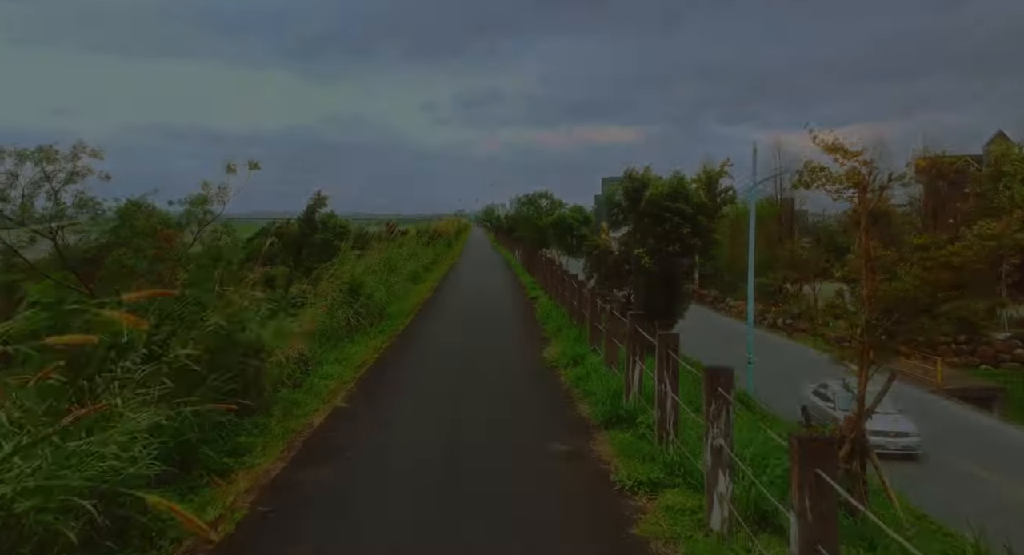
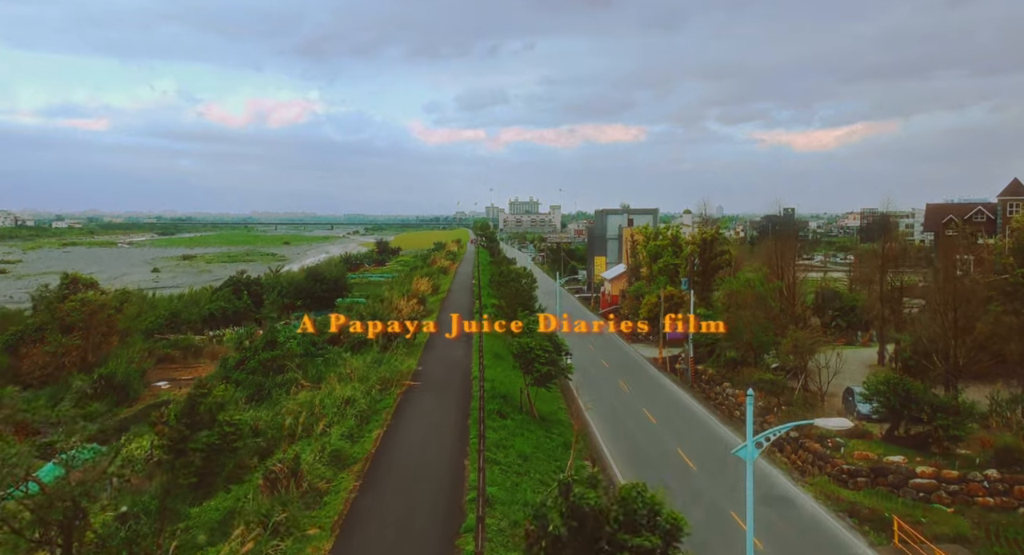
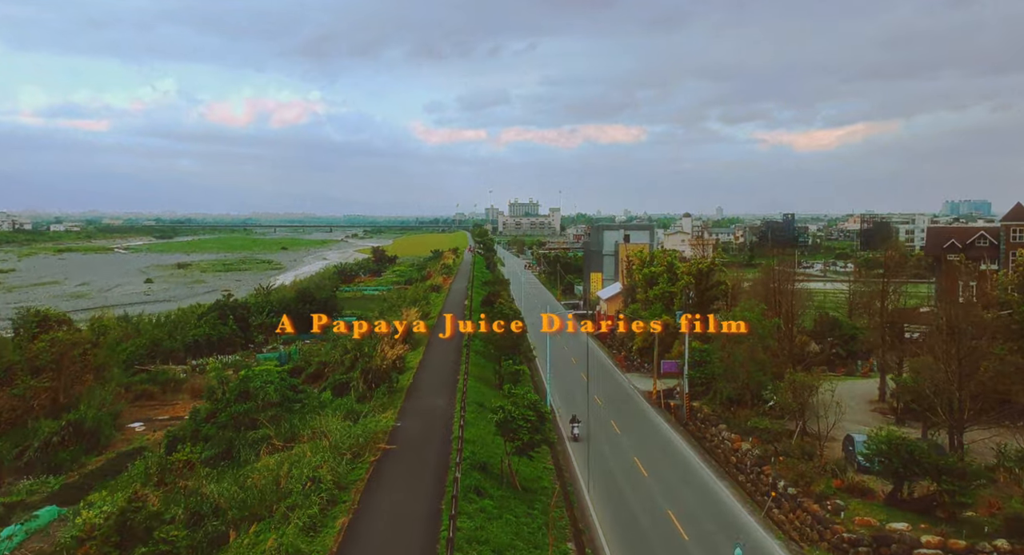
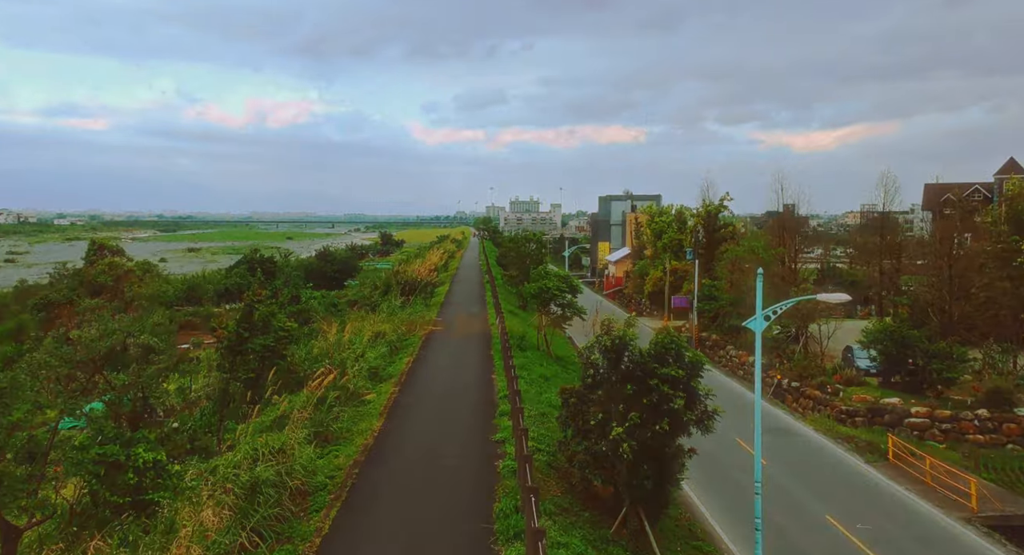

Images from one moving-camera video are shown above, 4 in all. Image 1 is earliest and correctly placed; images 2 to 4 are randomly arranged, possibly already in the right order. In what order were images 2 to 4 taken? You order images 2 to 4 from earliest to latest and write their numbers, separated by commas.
4, 2, 3
